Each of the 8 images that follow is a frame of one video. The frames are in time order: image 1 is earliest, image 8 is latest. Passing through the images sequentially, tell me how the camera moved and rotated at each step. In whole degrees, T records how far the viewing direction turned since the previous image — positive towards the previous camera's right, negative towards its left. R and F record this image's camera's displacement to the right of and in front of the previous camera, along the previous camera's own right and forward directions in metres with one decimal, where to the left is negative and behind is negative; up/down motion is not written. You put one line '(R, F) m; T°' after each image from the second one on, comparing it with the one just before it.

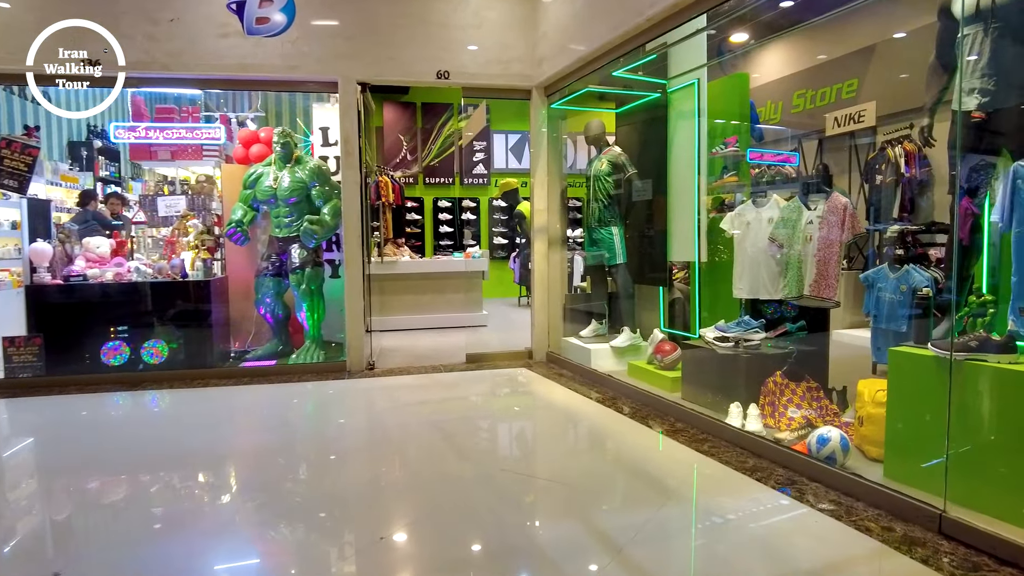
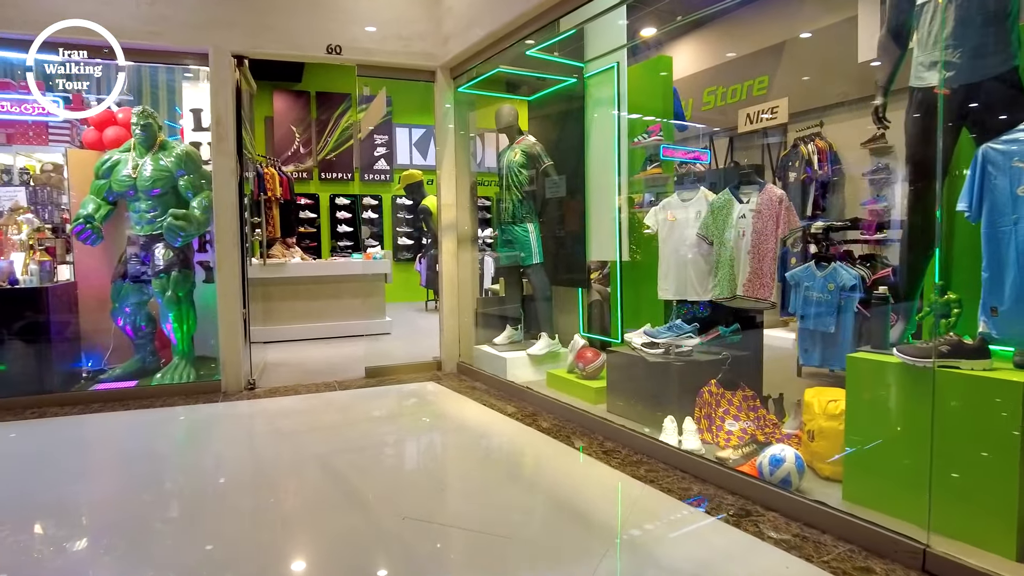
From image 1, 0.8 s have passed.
(0.0, +0.4) m; +8°
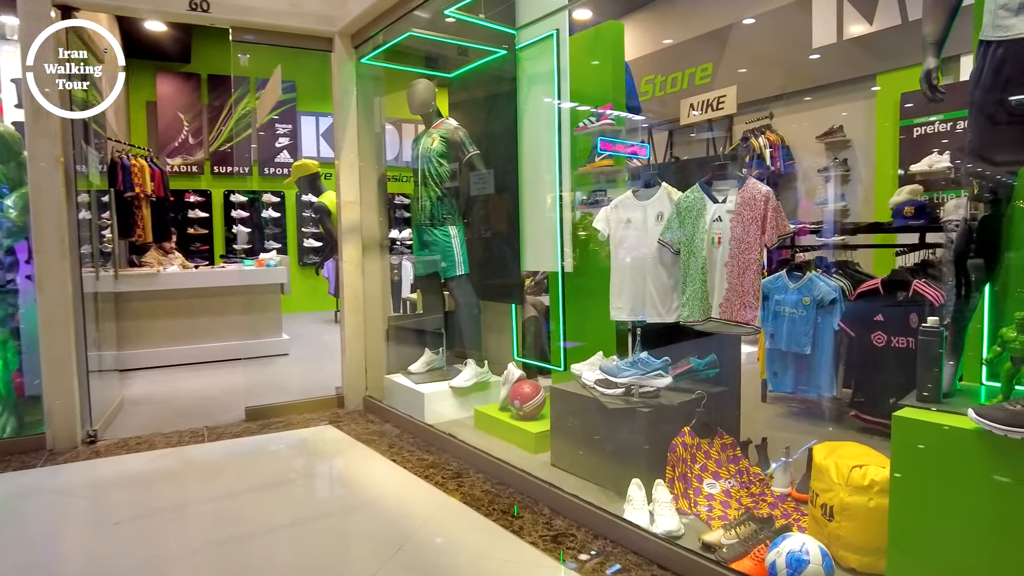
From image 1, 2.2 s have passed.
(0.0, +0.7) m; +7°
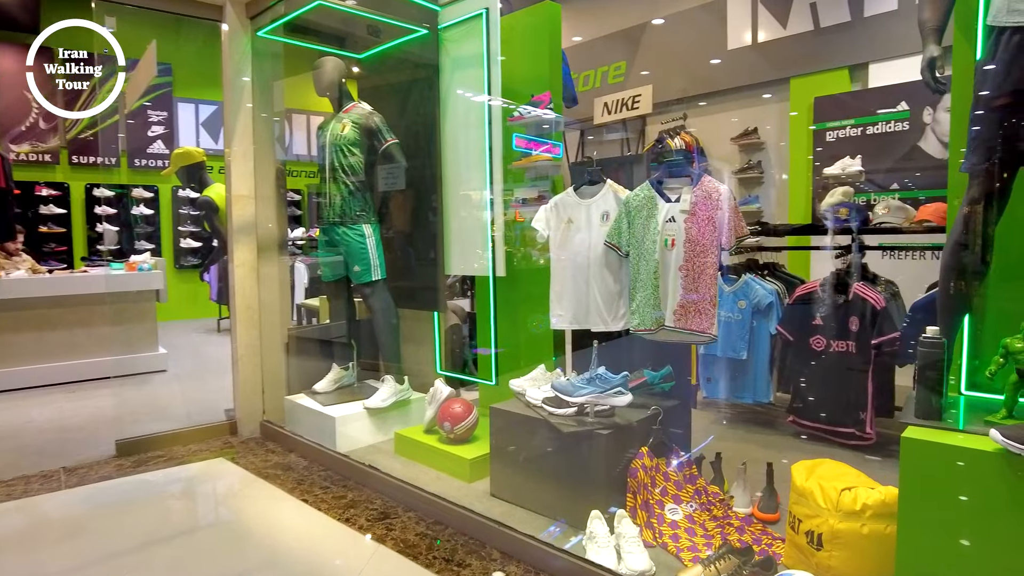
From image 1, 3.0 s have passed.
(-0.1, +0.3) m; +9°
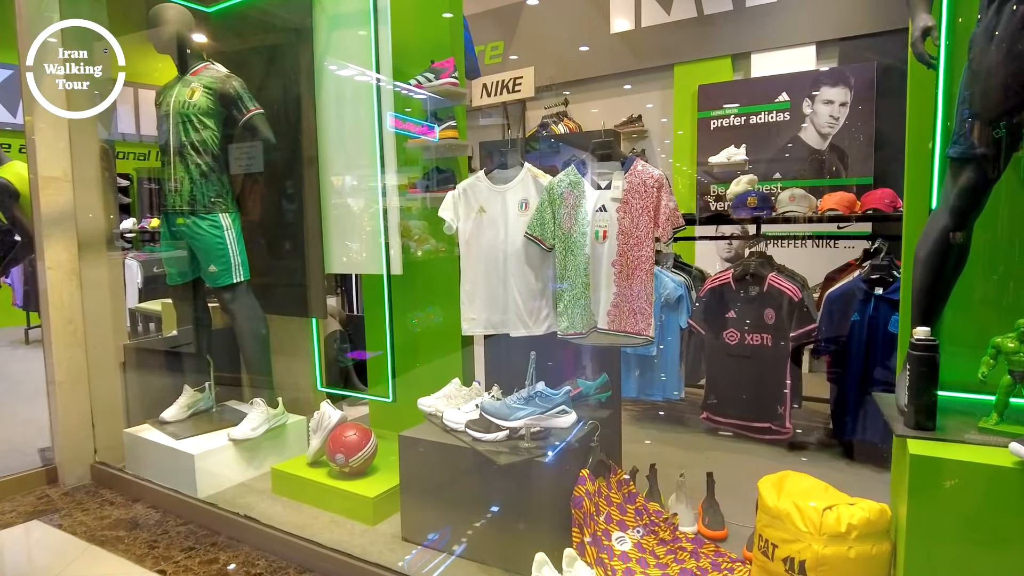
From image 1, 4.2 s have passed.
(-0.2, +0.3) m; +13°
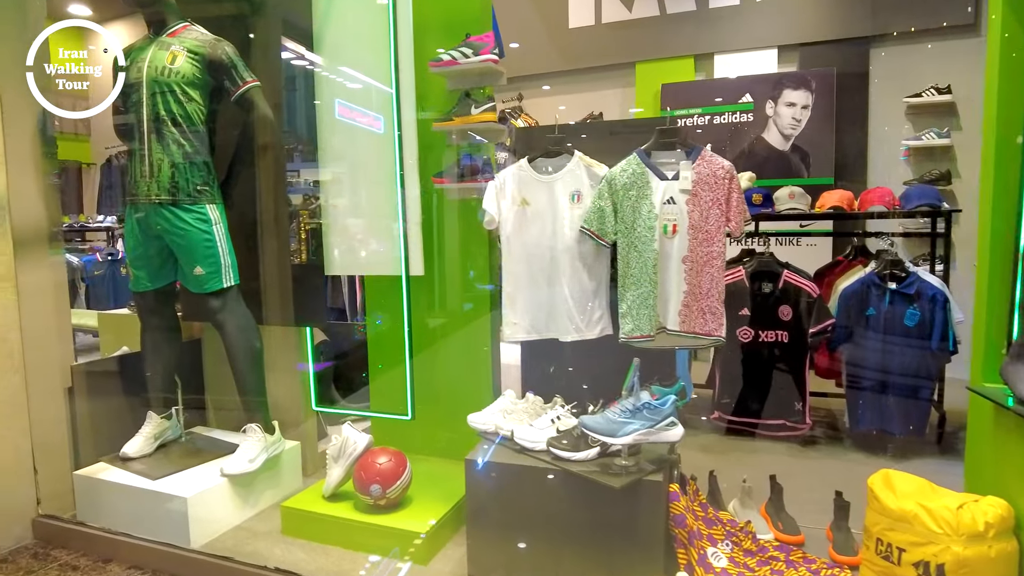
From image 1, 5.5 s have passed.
(-0.5, +0.2) m; +11°
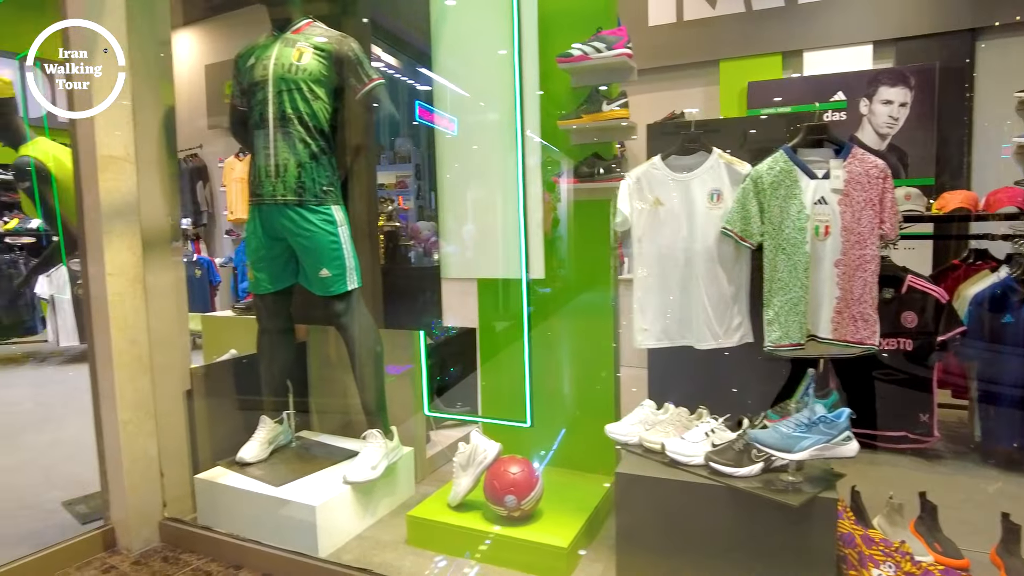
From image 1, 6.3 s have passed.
(-0.3, +0.1) m; -3°
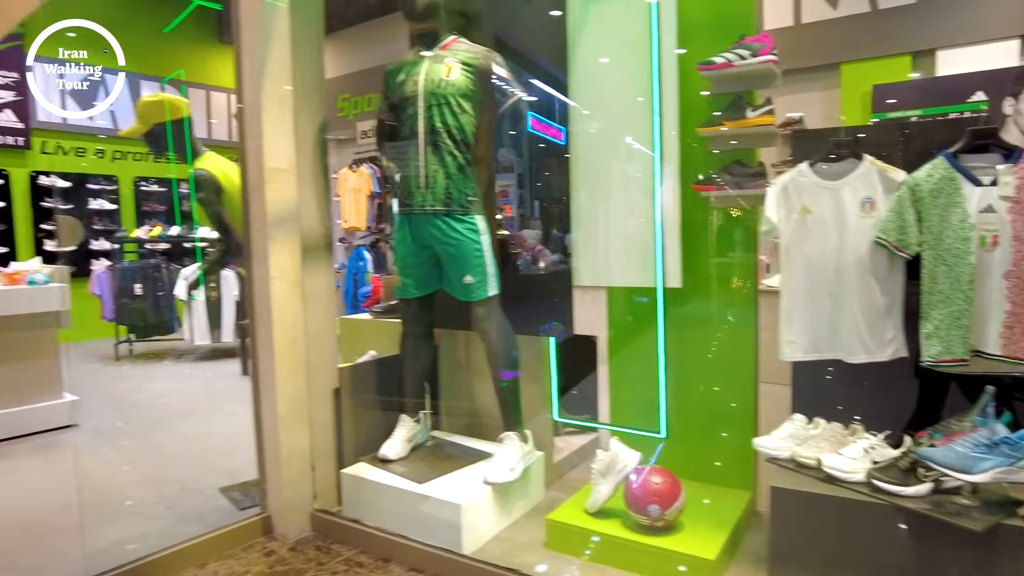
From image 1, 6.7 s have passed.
(-0.2, 0.0) m; -7°
